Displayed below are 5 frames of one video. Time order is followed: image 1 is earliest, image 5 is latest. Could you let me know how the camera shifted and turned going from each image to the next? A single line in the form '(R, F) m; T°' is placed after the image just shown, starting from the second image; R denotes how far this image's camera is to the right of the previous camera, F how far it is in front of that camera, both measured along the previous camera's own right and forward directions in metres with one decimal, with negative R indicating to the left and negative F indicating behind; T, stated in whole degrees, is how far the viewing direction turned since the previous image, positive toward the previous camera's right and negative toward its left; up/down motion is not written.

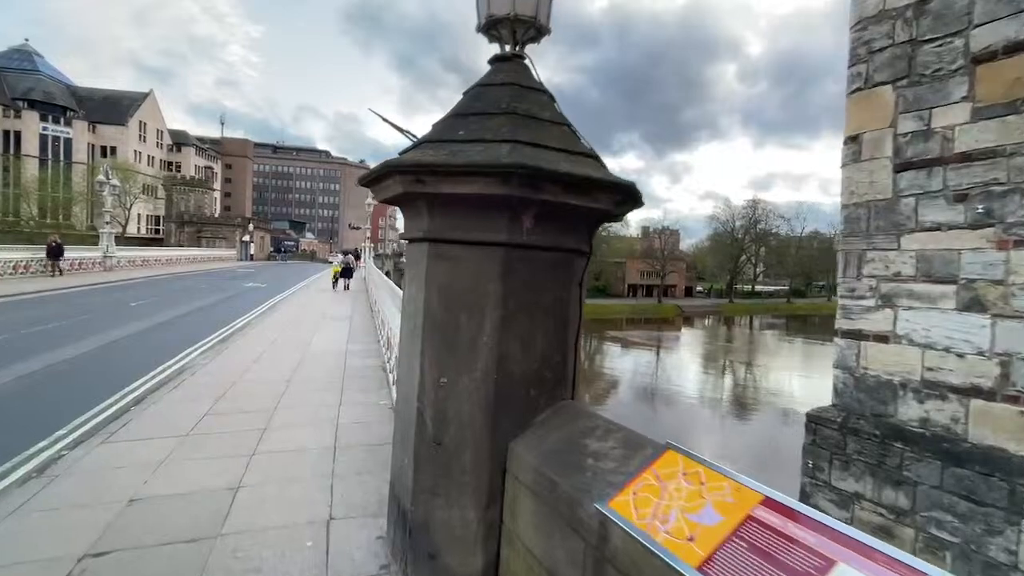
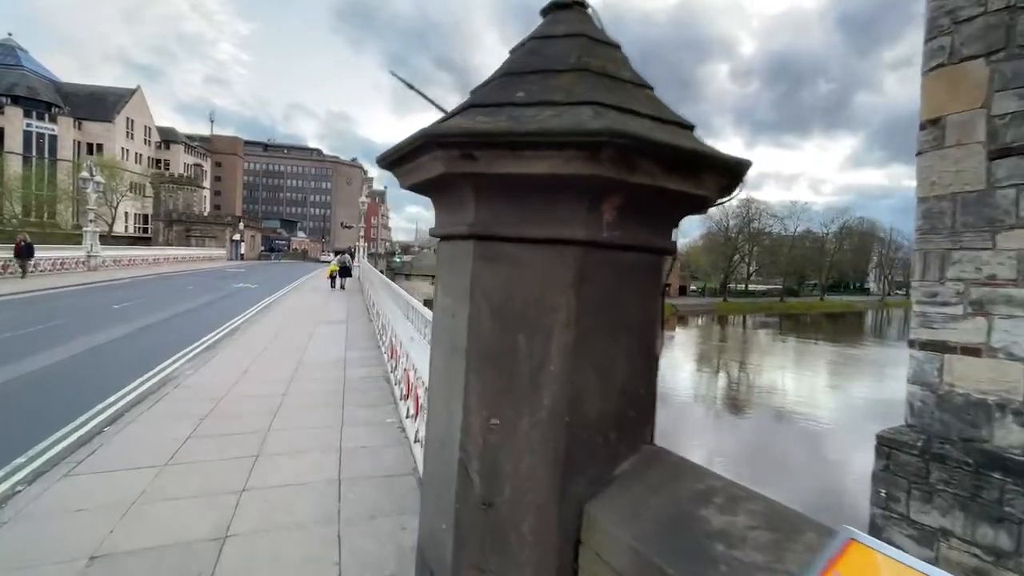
(-0.2, +0.4) m; +1°
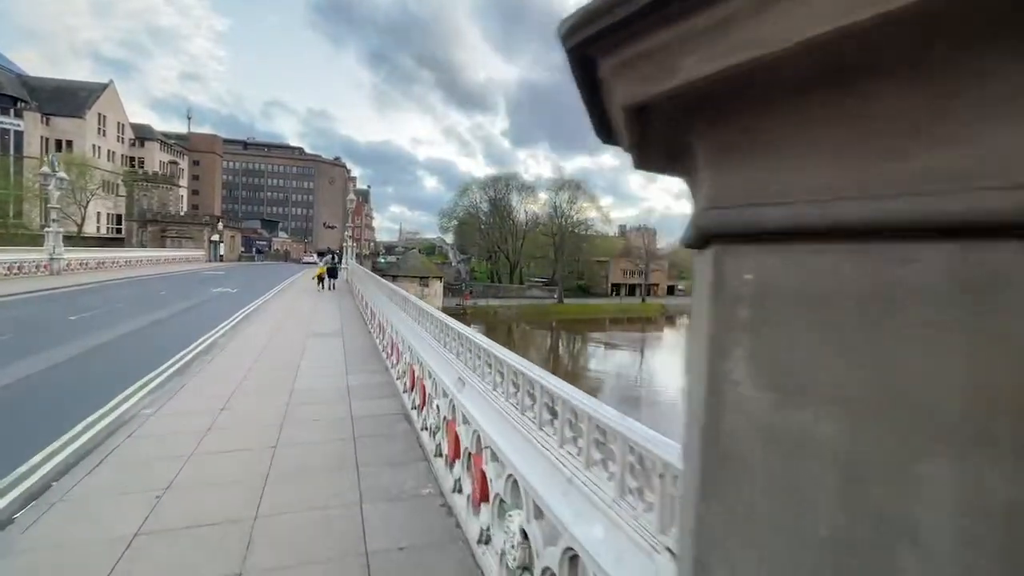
(-0.5, +0.9) m; +2°
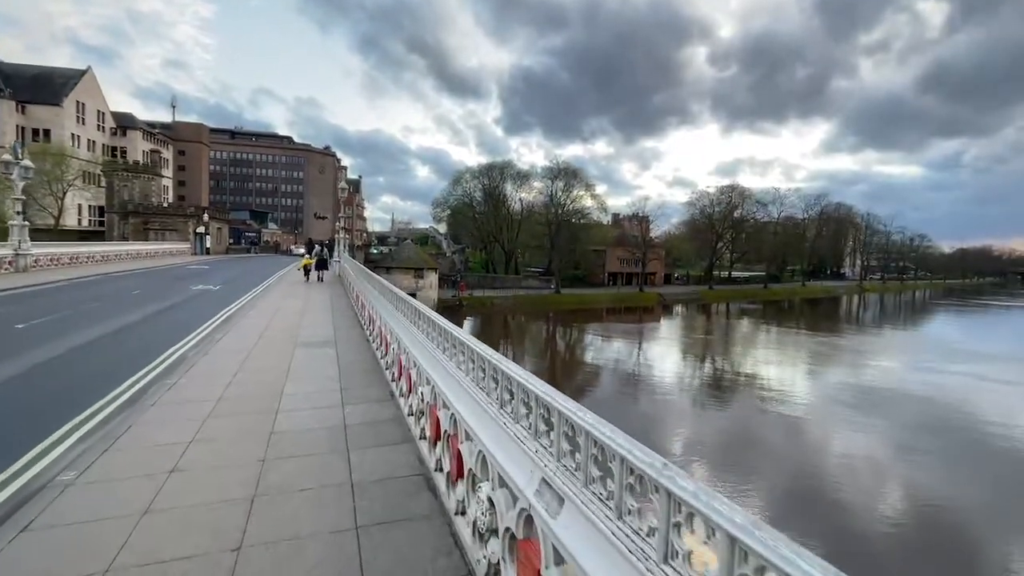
(-0.3, +1.0) m; +1°
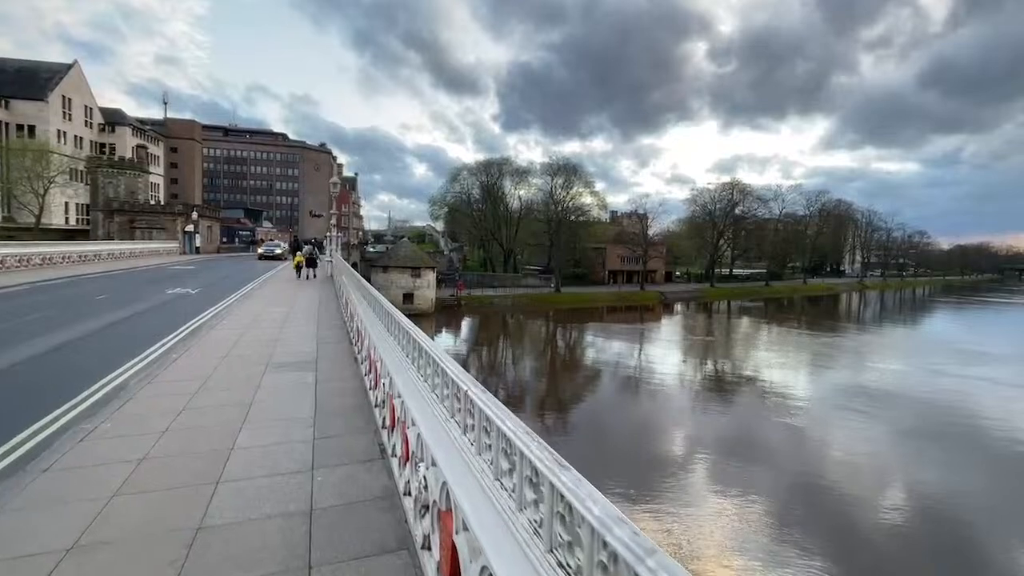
(-0.2, +1.1) m; 0°
